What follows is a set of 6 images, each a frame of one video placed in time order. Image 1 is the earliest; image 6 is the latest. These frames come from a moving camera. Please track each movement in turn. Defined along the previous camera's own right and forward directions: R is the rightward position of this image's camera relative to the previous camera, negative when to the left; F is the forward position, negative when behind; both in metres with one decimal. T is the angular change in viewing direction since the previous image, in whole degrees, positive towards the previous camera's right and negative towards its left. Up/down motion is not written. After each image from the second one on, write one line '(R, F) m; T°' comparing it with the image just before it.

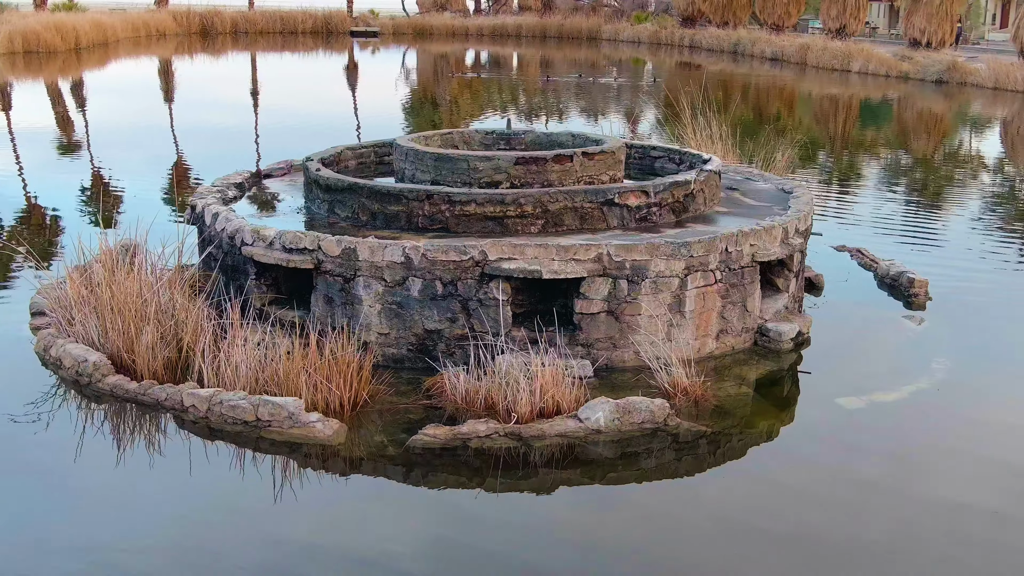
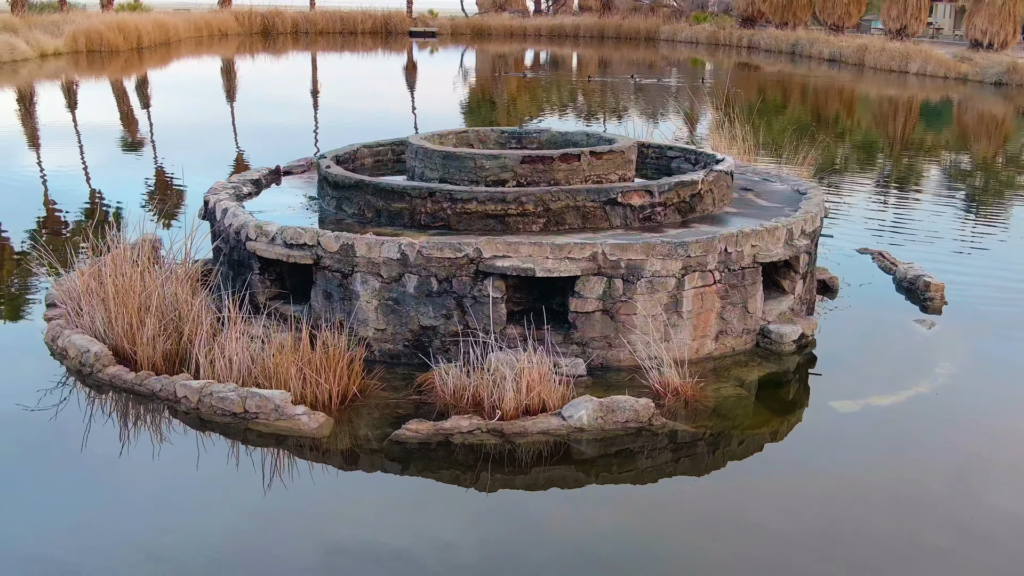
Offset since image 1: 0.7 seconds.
(+0.4, 0.0) m; -3°
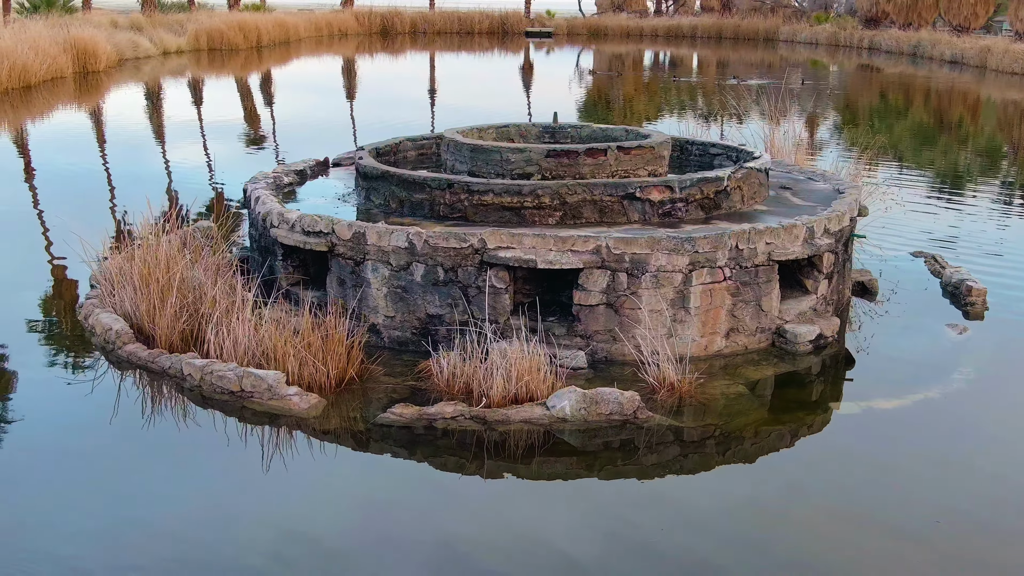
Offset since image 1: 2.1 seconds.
(+0.6, 0.0) m; -6°
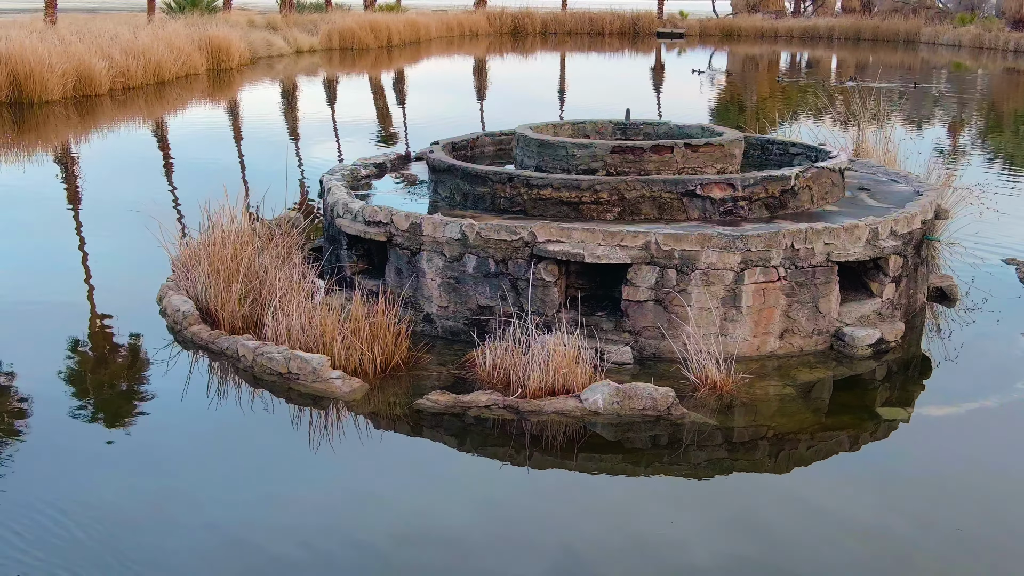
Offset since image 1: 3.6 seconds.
(+0.5, 0.0) m; -7°
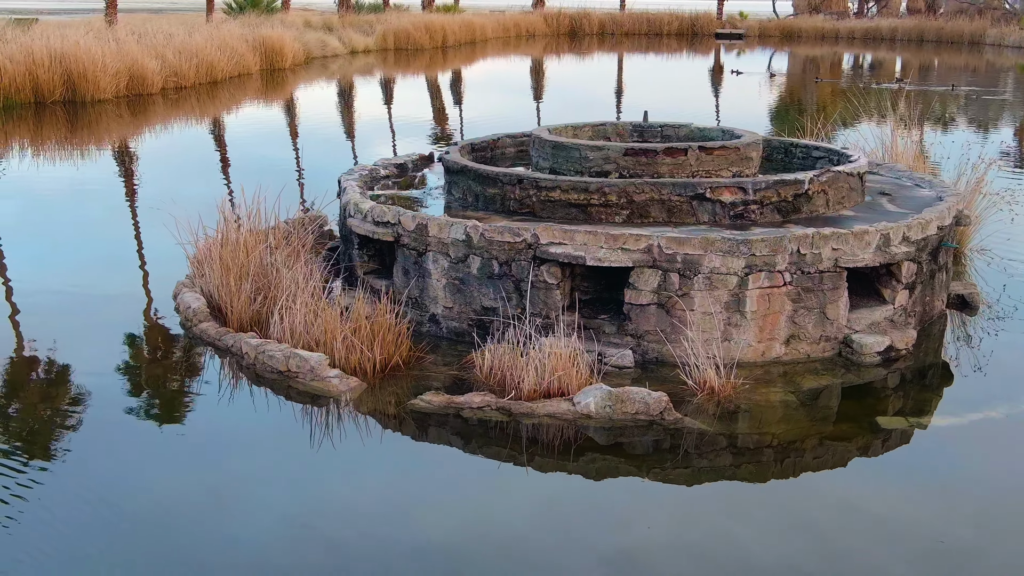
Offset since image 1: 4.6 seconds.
(+0.3, 0.0) m; -3°
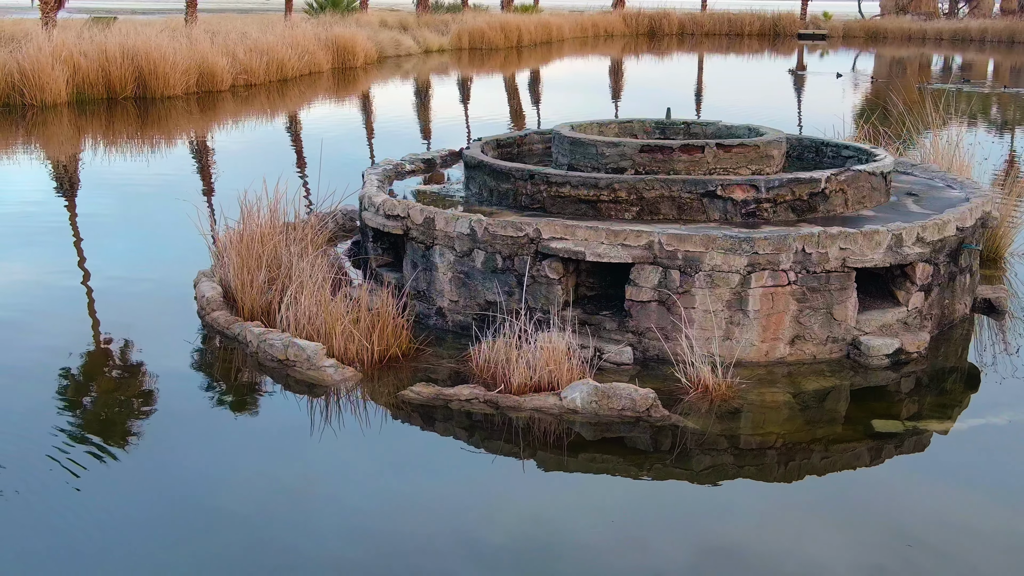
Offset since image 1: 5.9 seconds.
(+0.4, 0.0) m; -4°
